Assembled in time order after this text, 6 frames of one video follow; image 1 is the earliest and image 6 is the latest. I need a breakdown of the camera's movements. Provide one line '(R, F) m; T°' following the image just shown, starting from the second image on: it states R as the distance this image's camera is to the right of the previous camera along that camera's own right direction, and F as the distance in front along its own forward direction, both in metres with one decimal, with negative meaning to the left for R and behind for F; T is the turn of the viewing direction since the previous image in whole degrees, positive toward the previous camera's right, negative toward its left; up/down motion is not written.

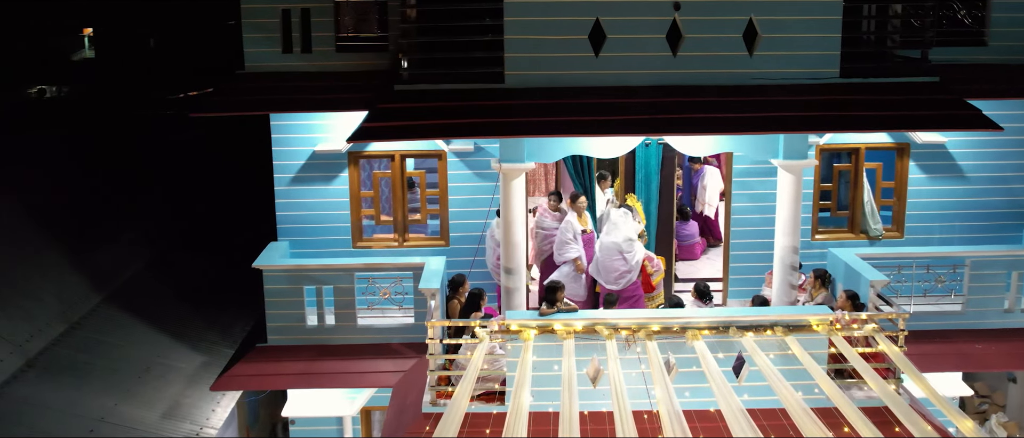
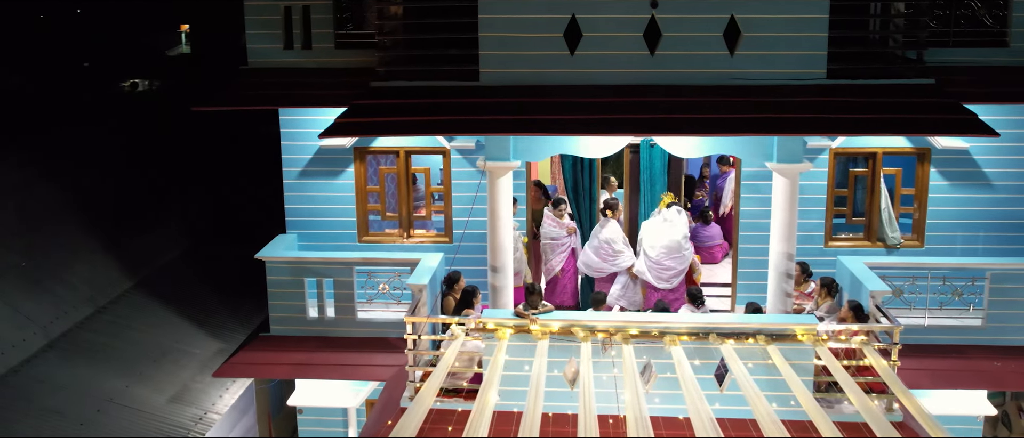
(+0.8, +0.1) m; -5°
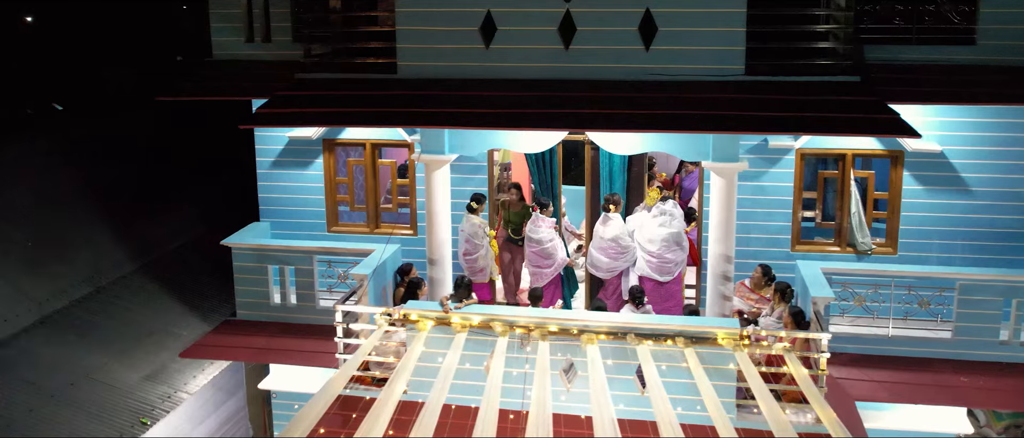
(+1.3, +0.1) m; -6°
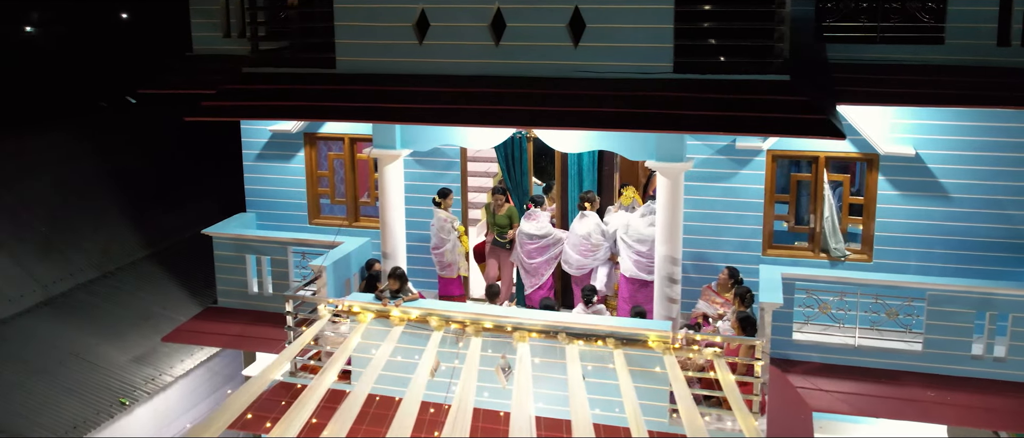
(+1.1, 0.0) m; -5°
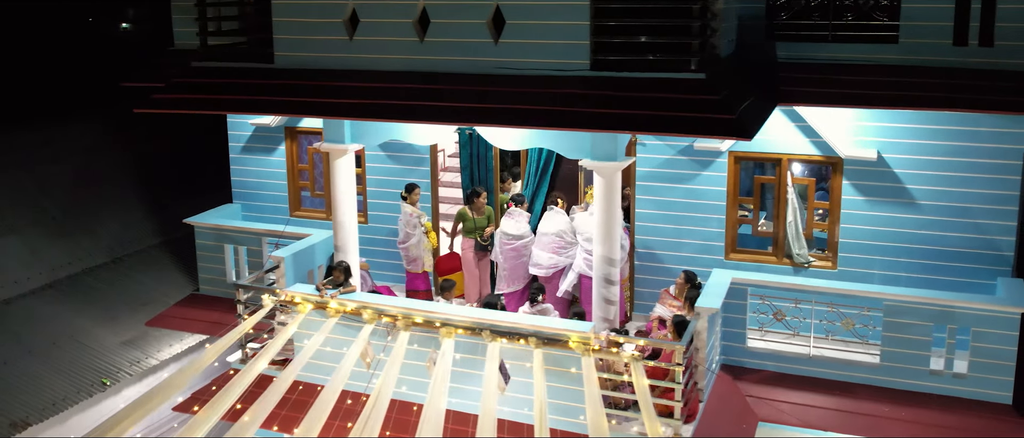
(+1.2, +0.1) m; -5°
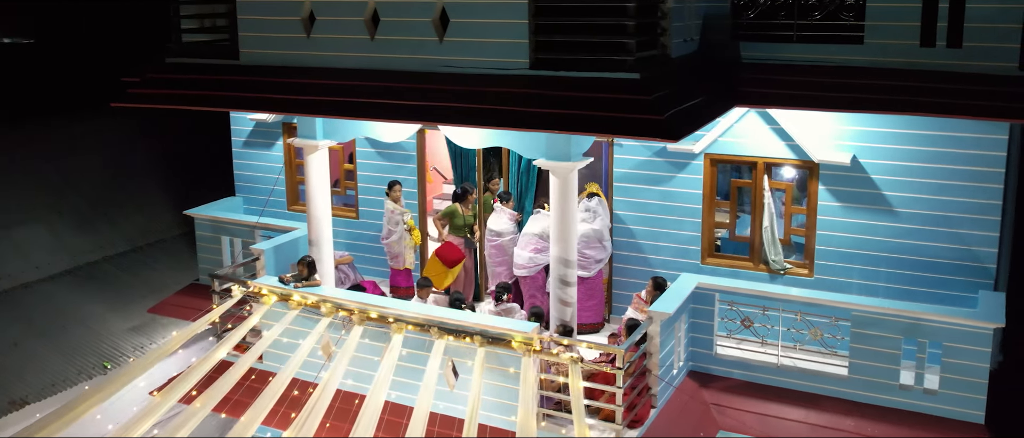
(+1.0, 0.0) m; -5°
